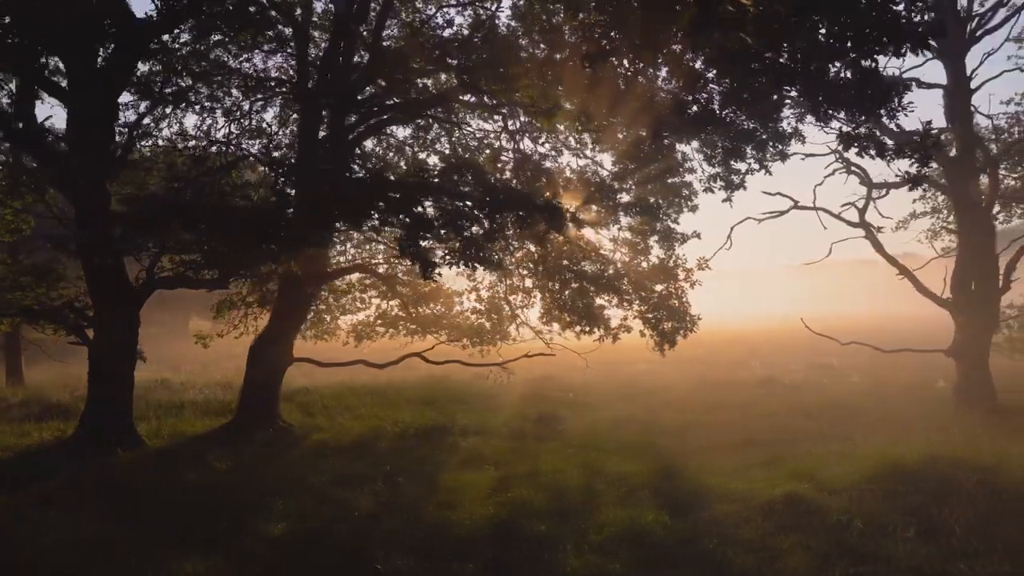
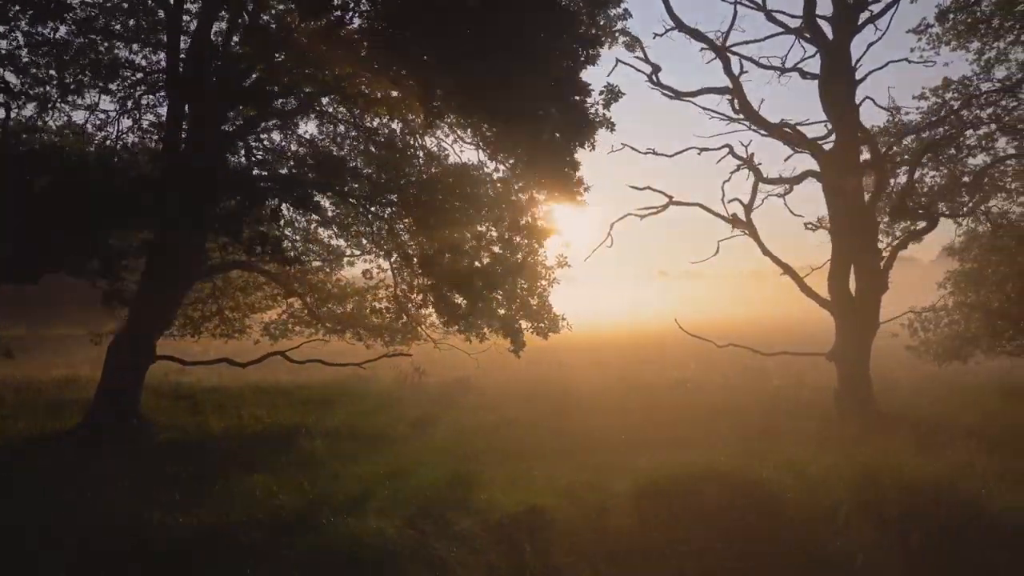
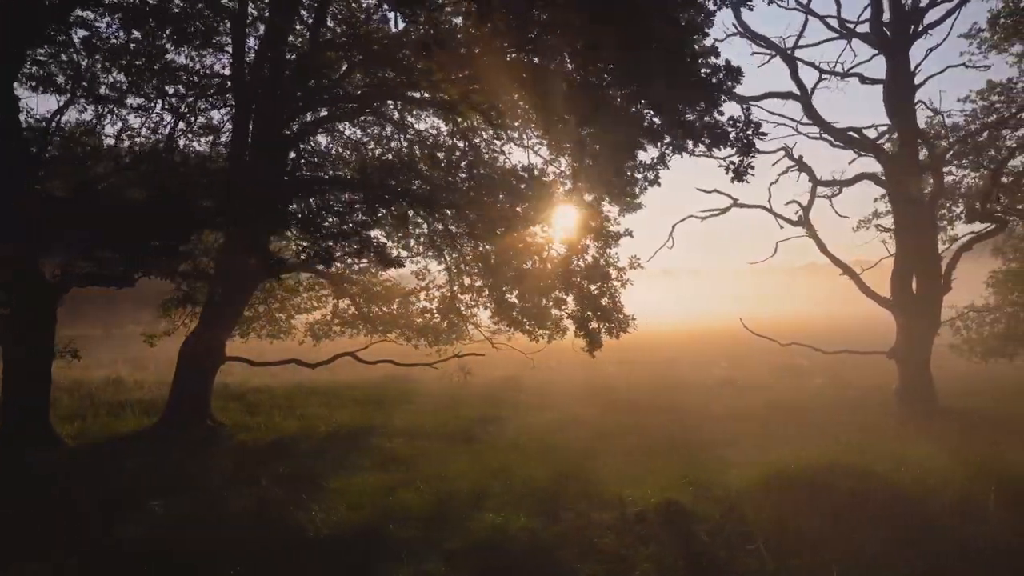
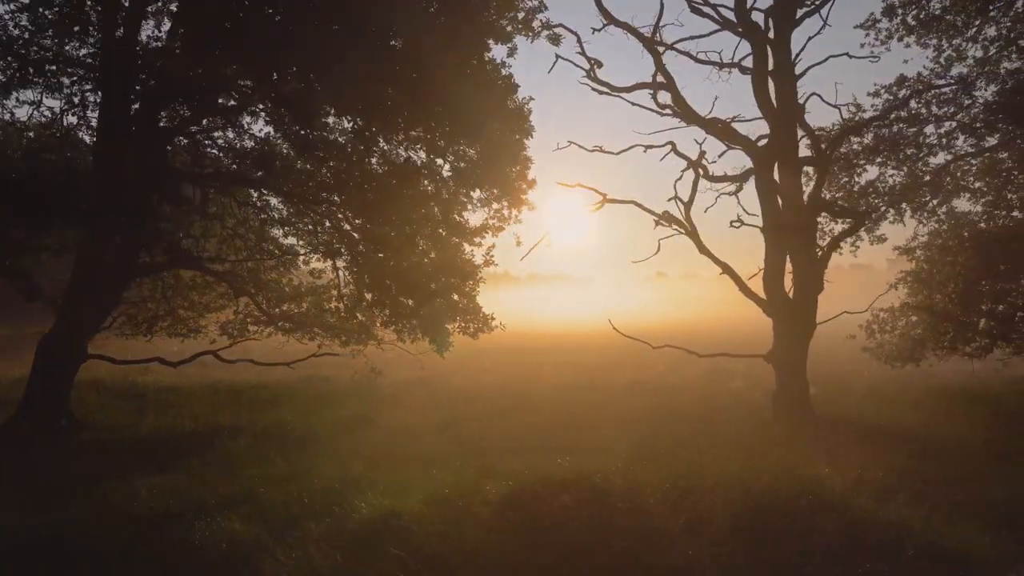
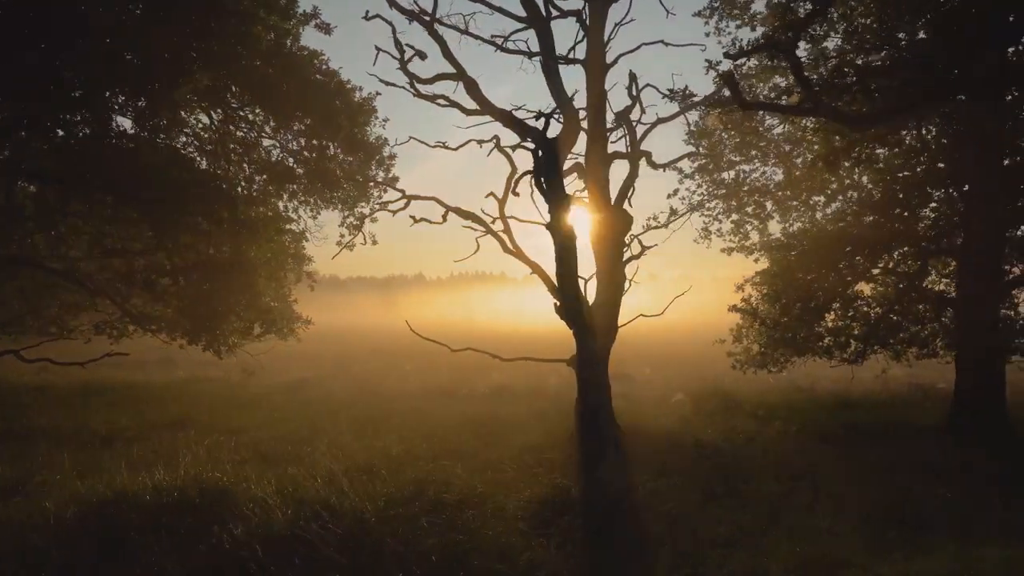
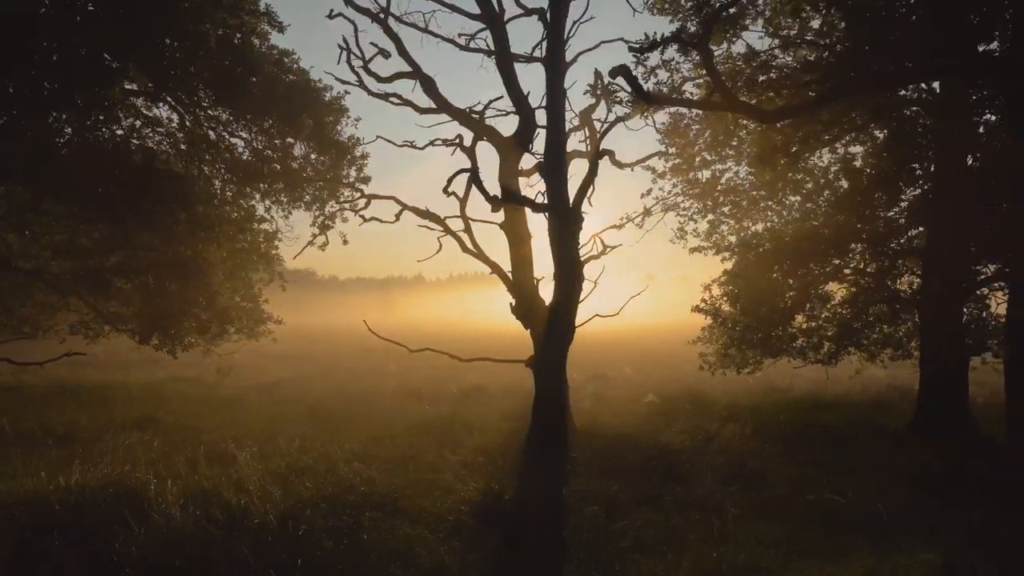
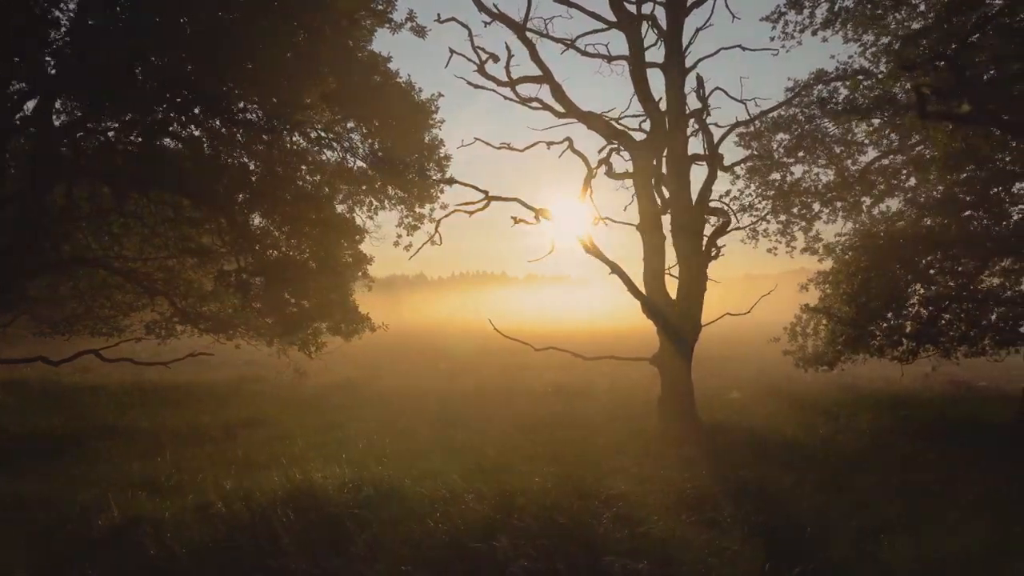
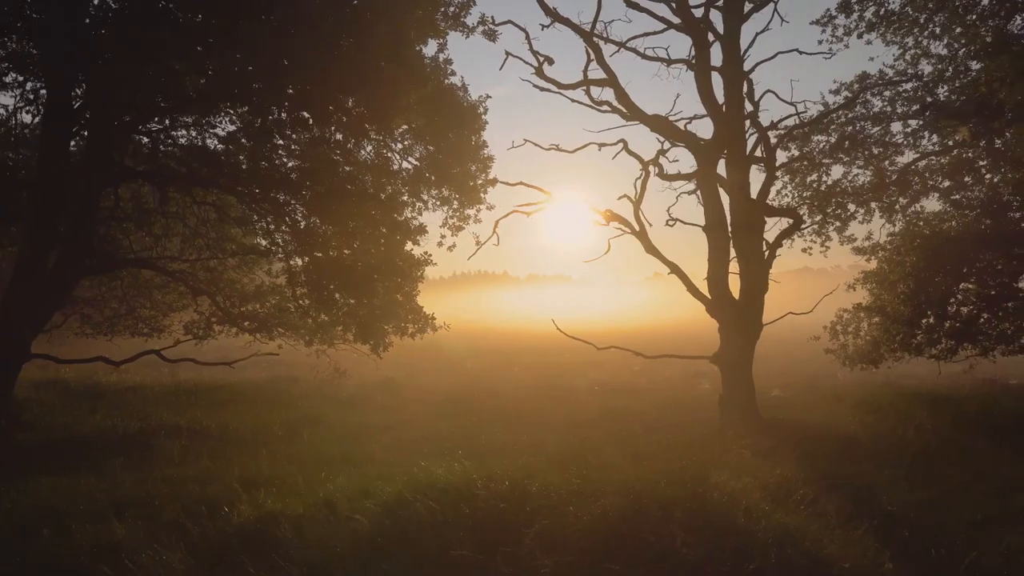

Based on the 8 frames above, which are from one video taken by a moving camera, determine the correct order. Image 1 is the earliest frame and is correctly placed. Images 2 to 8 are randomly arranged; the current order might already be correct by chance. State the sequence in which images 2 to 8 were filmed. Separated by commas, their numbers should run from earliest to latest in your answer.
3, 2, 4, 8, 7, 5, 6
